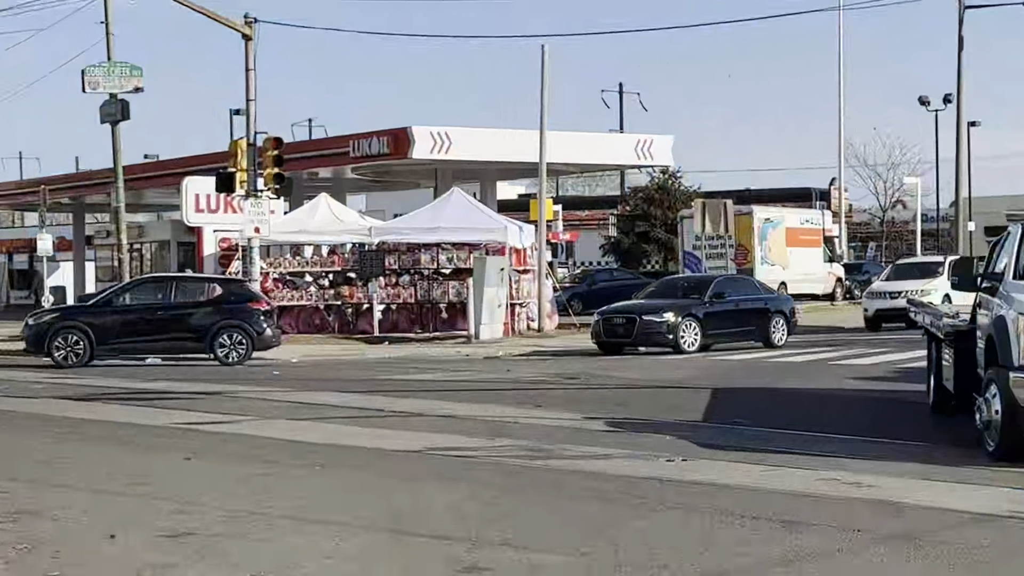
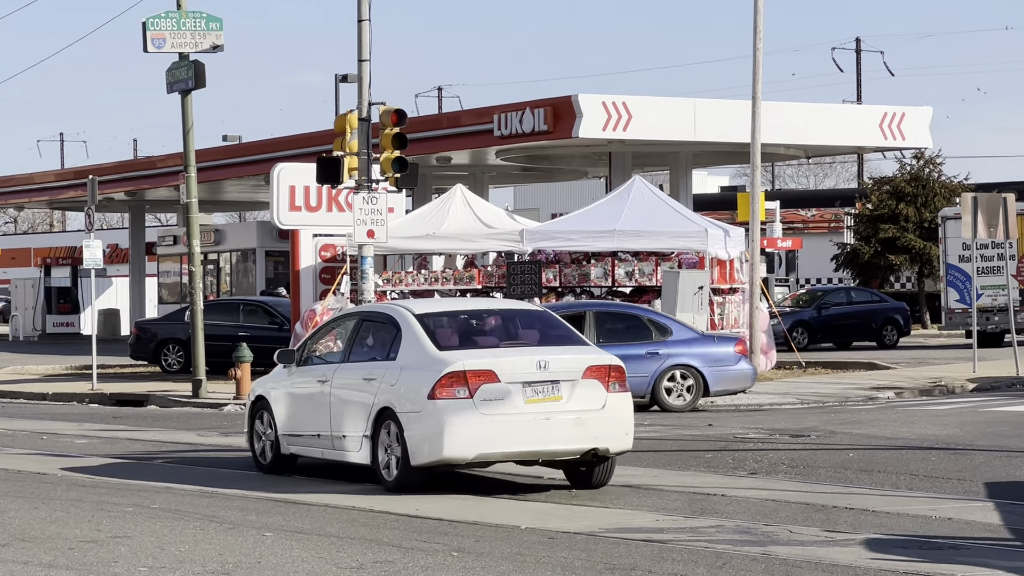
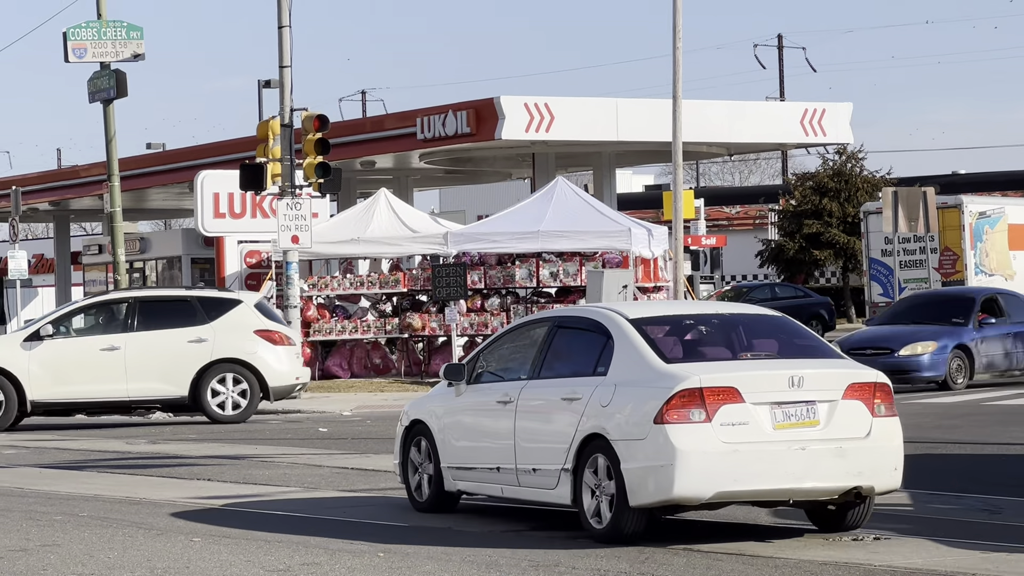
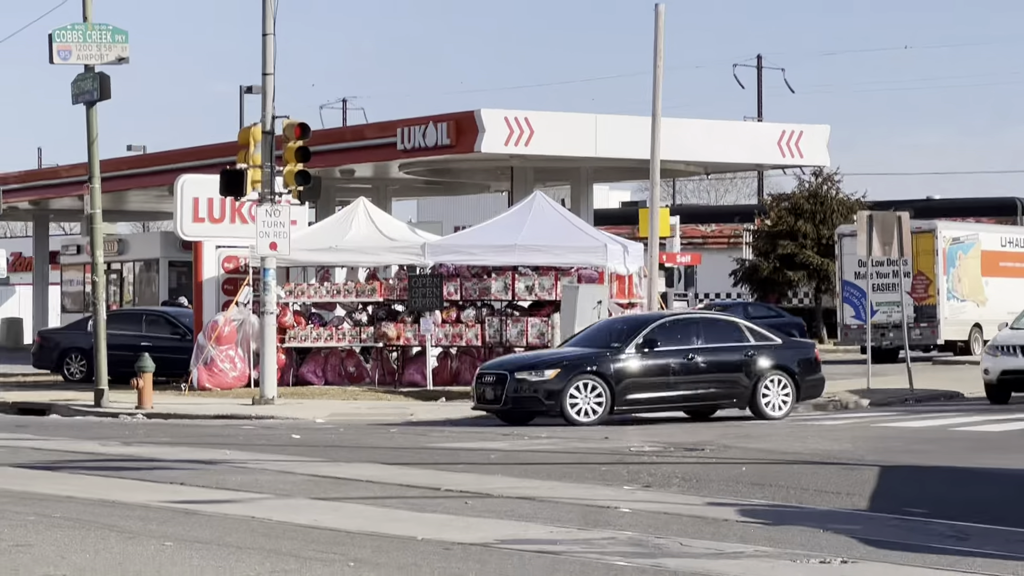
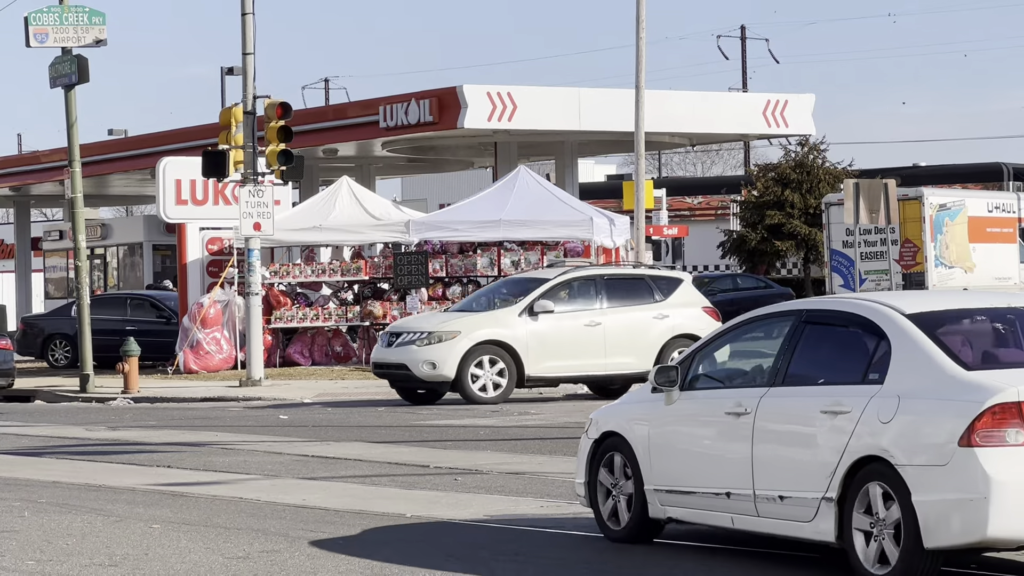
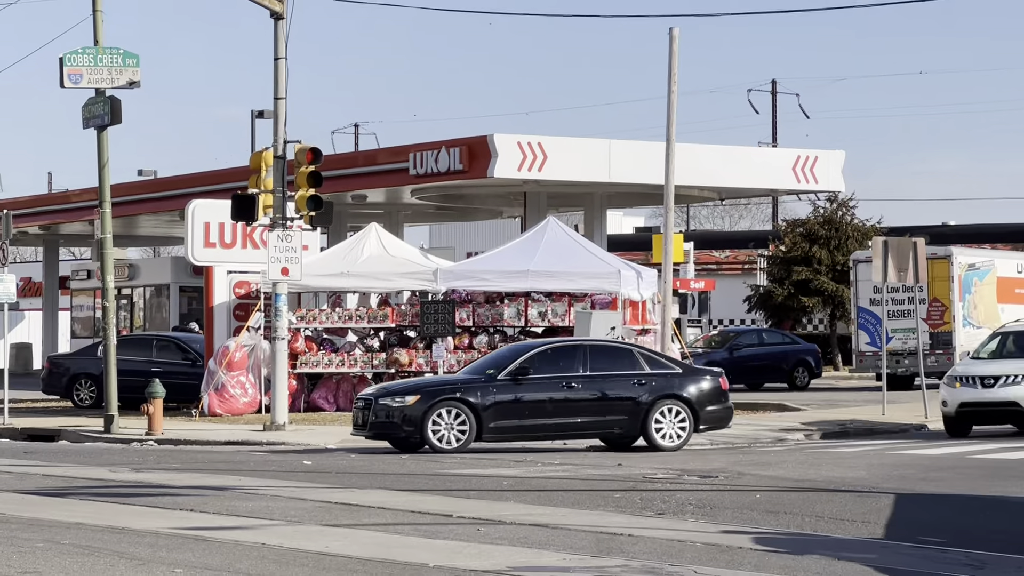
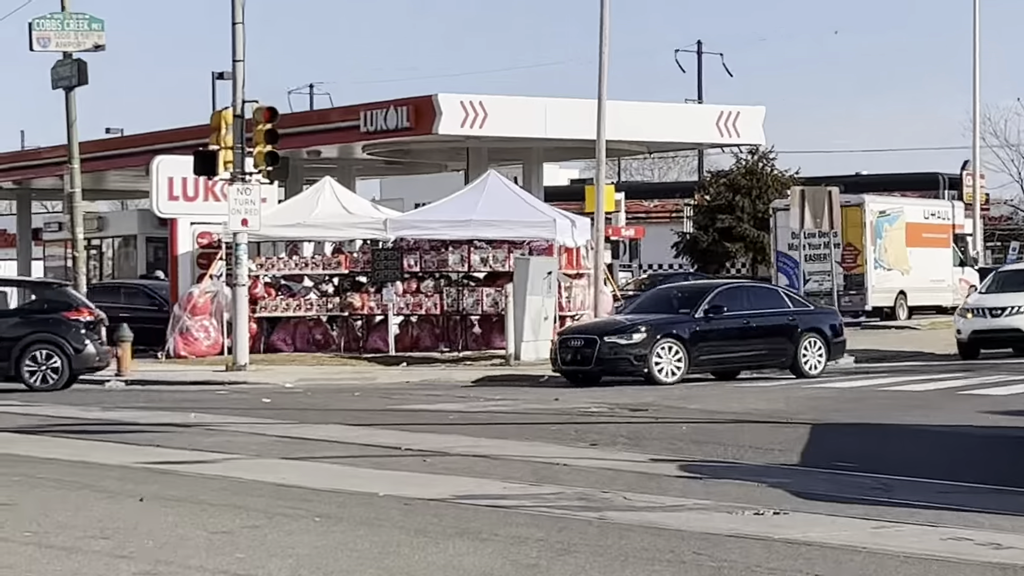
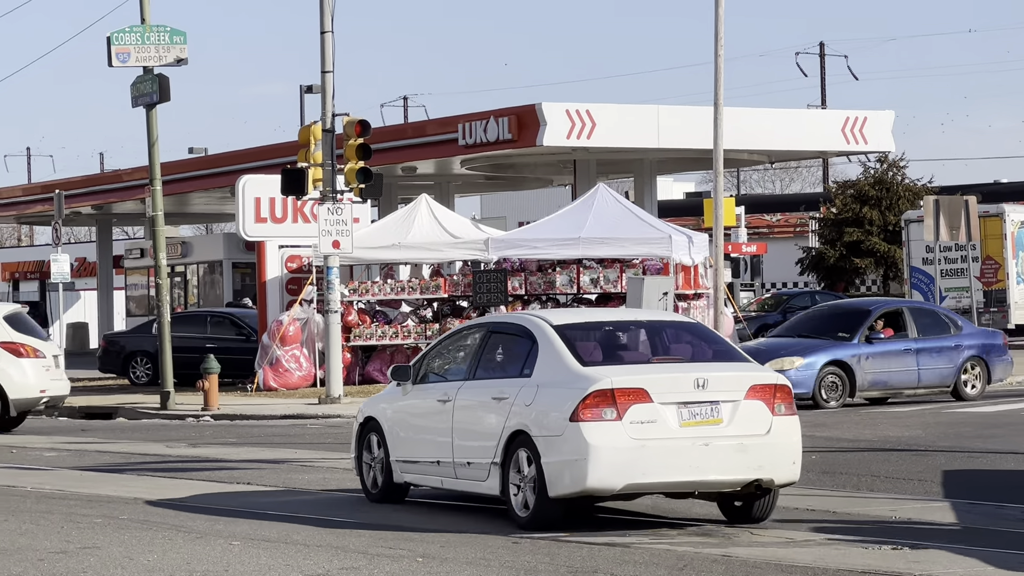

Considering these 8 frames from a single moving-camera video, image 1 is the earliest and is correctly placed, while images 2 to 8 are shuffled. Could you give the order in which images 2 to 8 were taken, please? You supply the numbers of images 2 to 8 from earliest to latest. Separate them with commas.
7, 4, 6, 5, 3, 8, 2
